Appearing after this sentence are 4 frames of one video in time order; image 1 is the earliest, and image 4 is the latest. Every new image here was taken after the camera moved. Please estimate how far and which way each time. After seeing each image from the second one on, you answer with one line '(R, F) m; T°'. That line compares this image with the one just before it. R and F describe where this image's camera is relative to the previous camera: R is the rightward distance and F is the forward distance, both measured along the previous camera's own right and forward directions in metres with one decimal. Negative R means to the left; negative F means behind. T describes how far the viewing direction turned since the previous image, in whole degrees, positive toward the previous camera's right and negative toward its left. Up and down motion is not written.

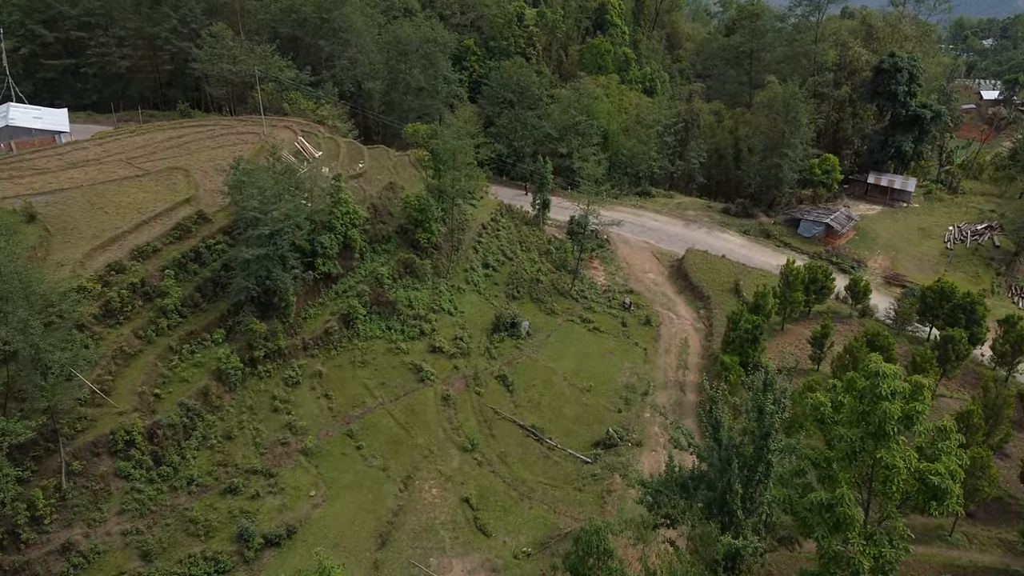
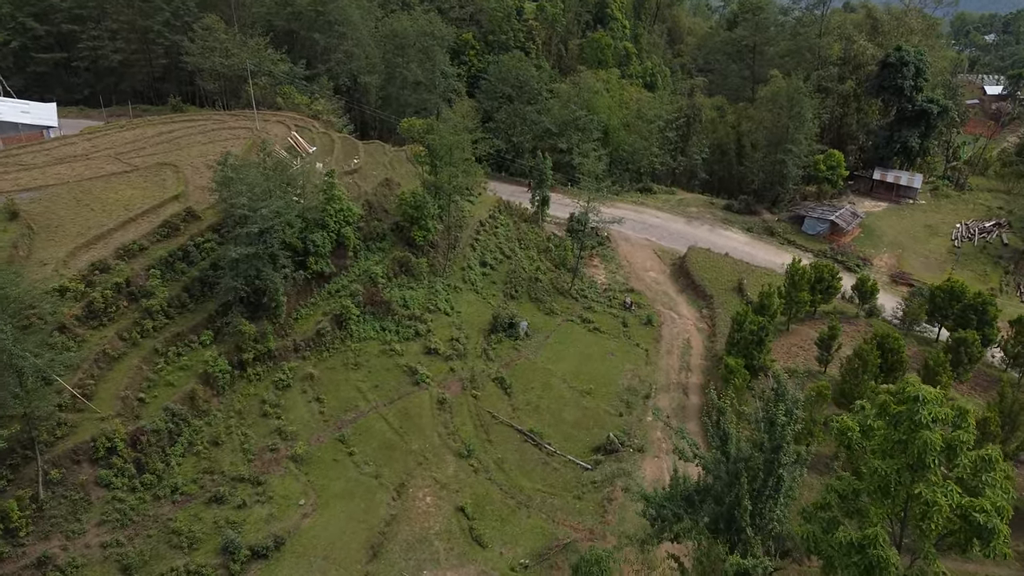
(+0.1, +0.8) m; 0°
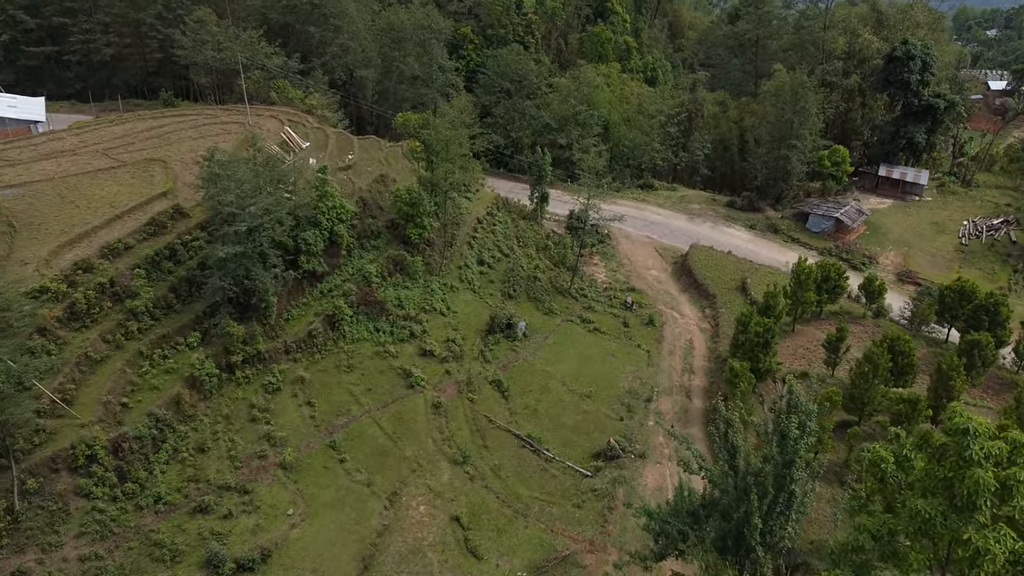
(+0.1, +0.8) m; 0°
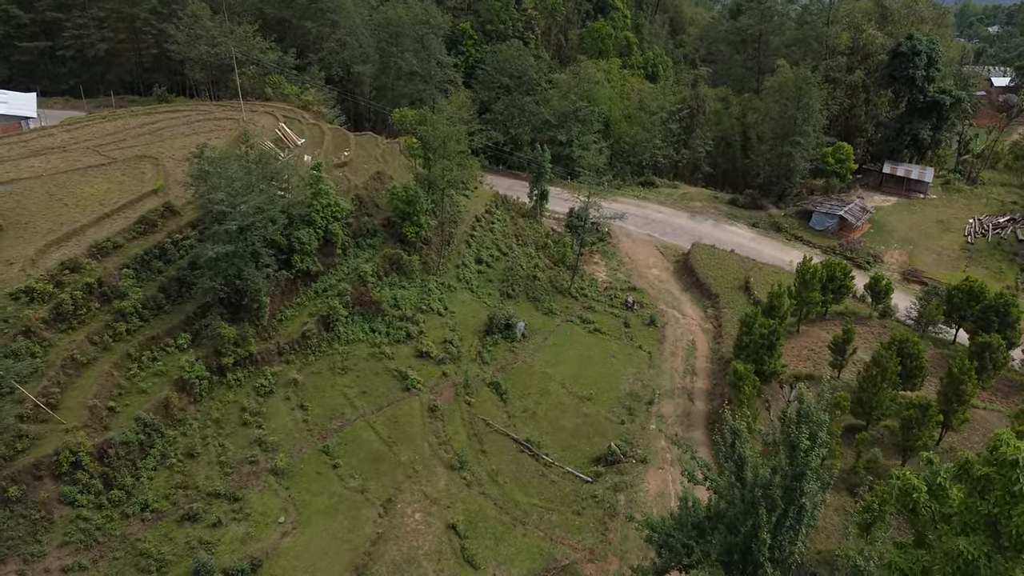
(0.0, +0.6) m; 0°
